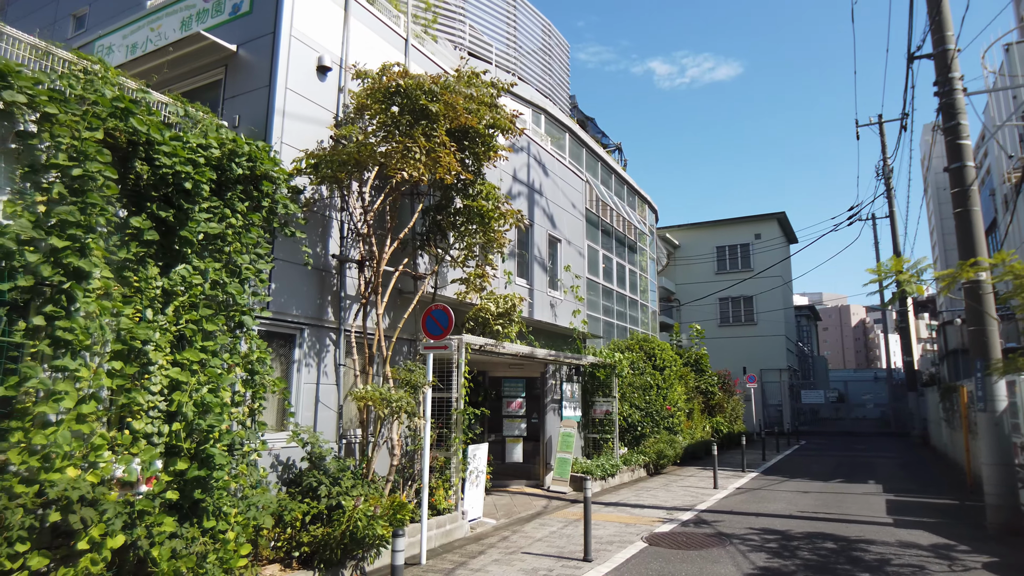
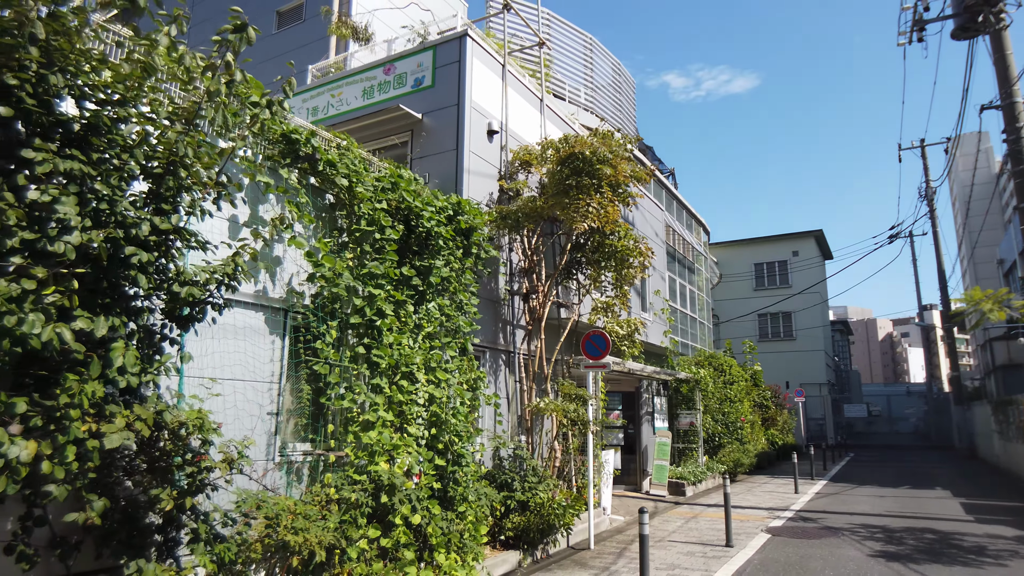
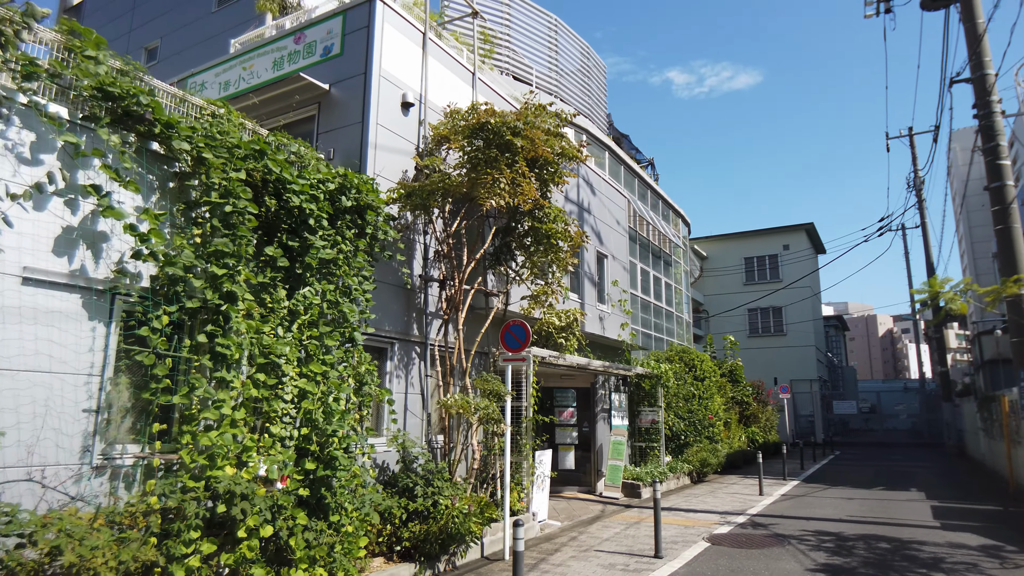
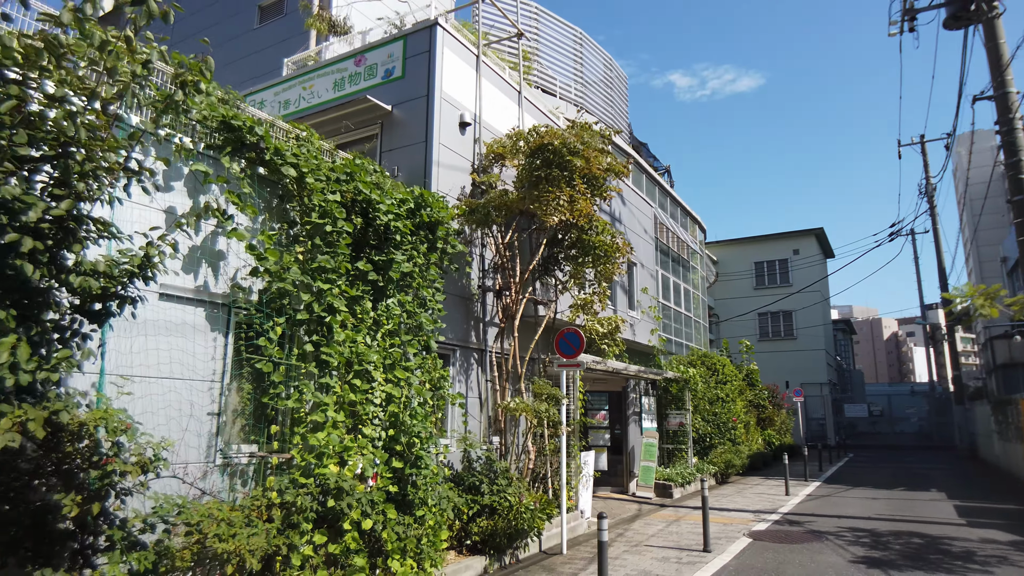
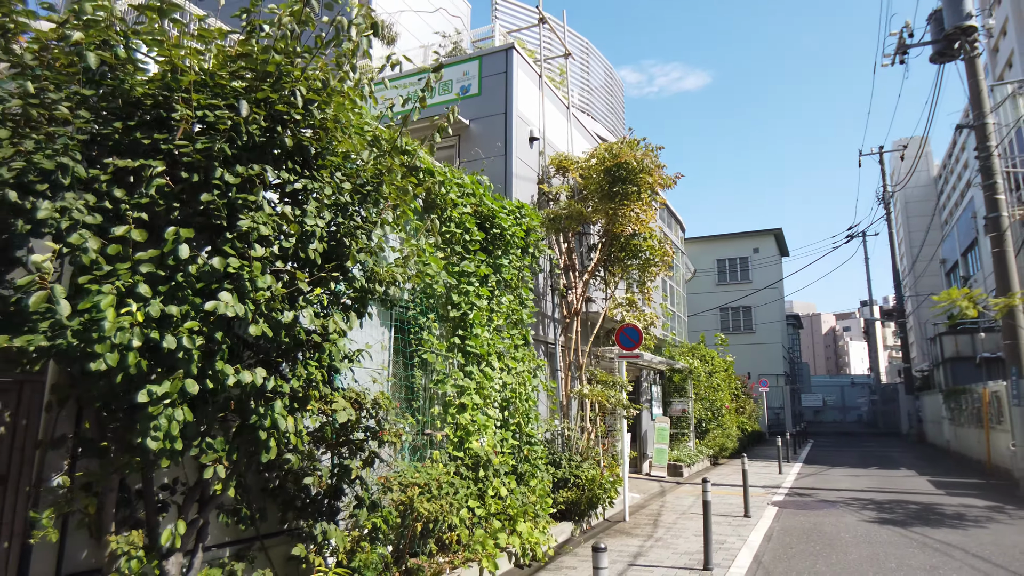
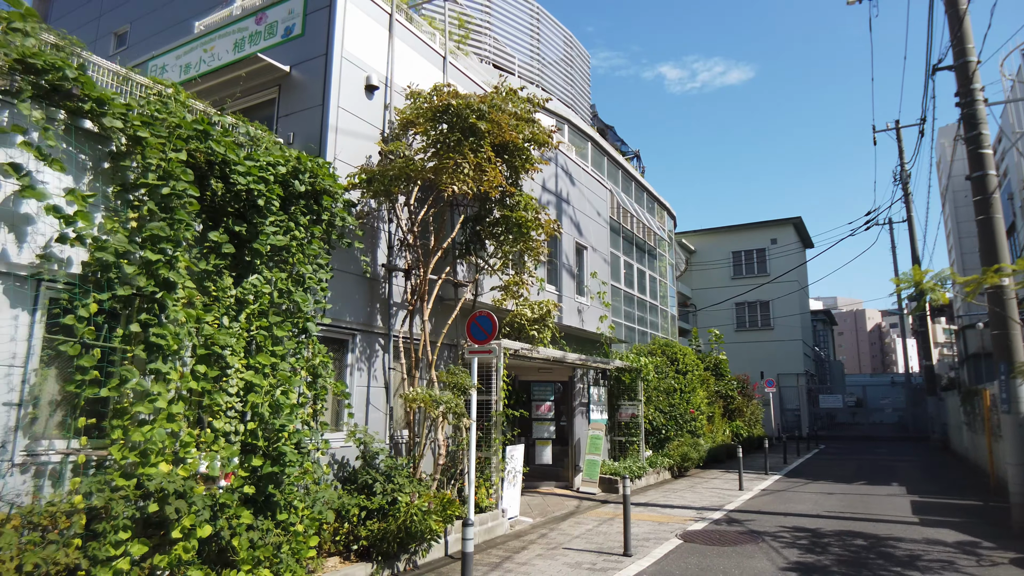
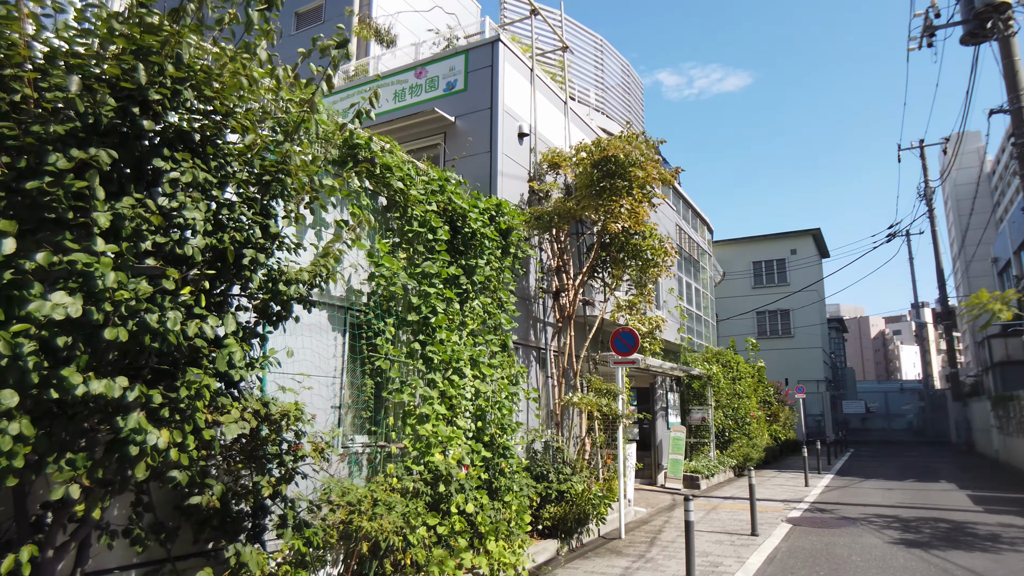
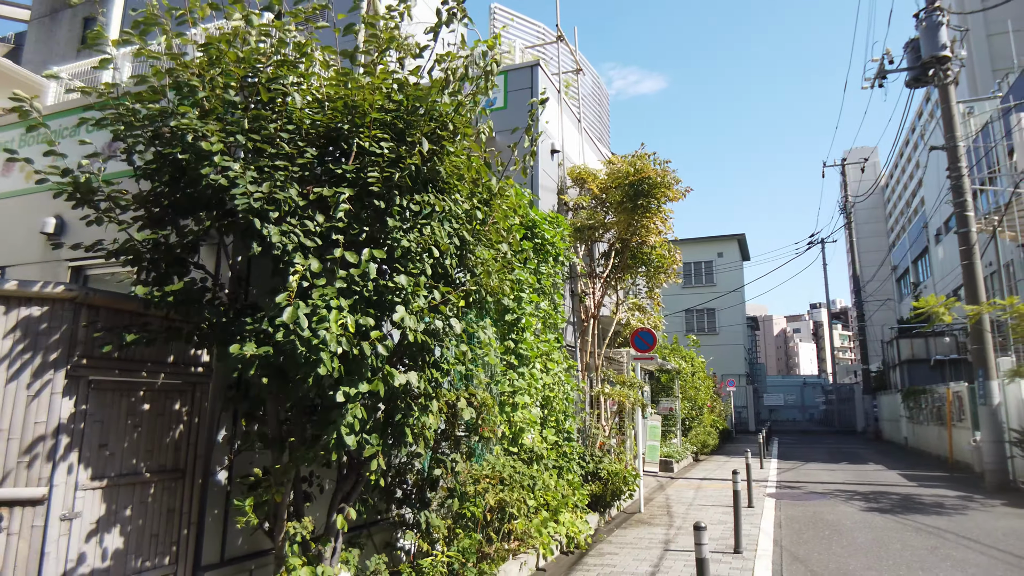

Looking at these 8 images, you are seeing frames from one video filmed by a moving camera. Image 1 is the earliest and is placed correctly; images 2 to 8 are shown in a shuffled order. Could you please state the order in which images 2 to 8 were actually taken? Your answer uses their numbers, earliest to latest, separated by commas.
6, 3, 4, 2, 7, 5, 8
